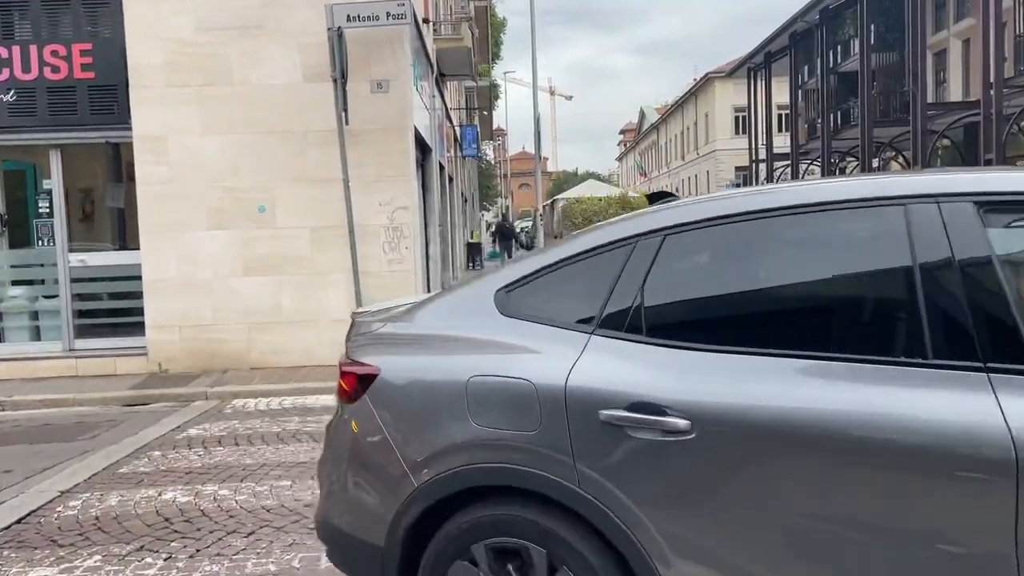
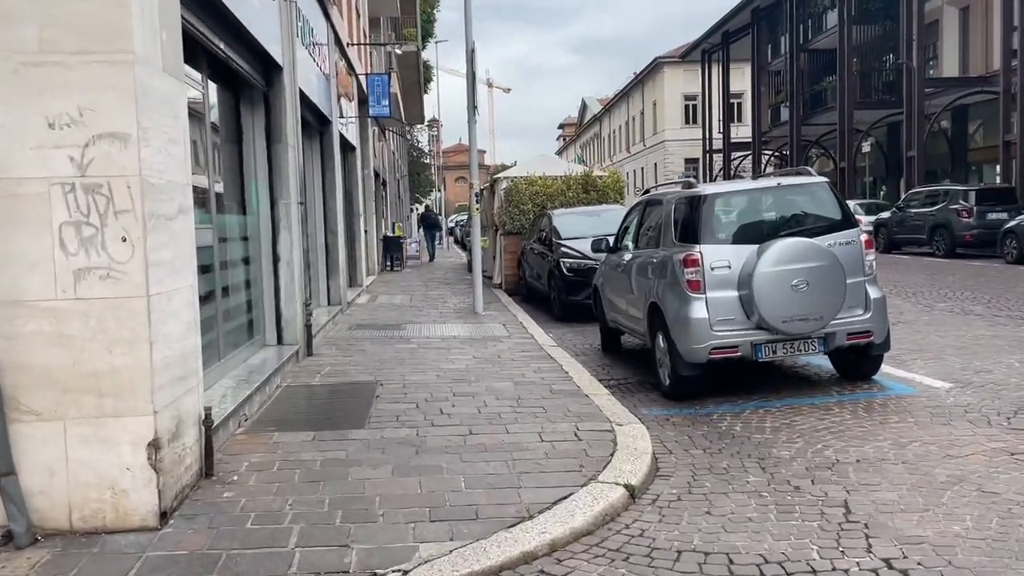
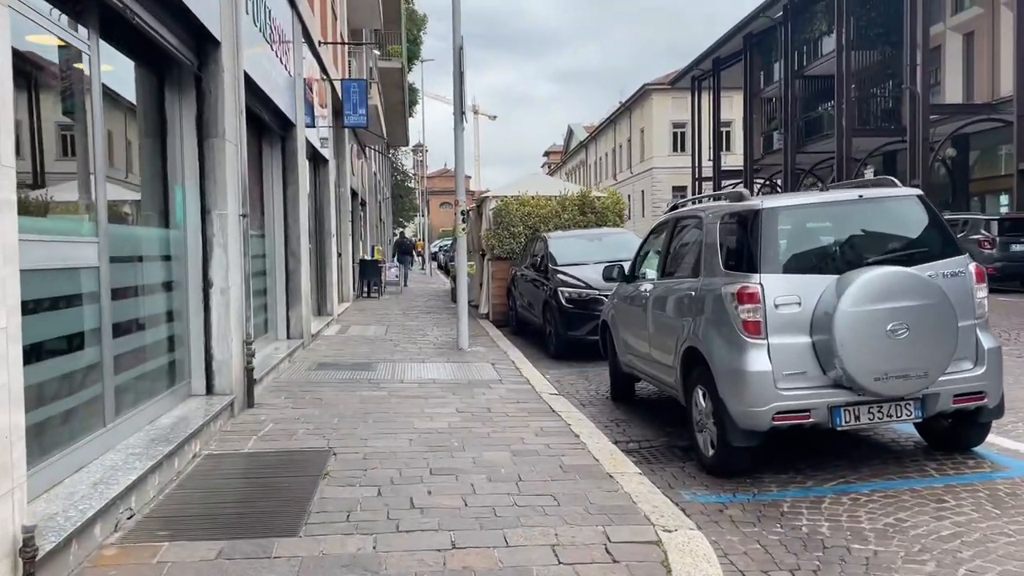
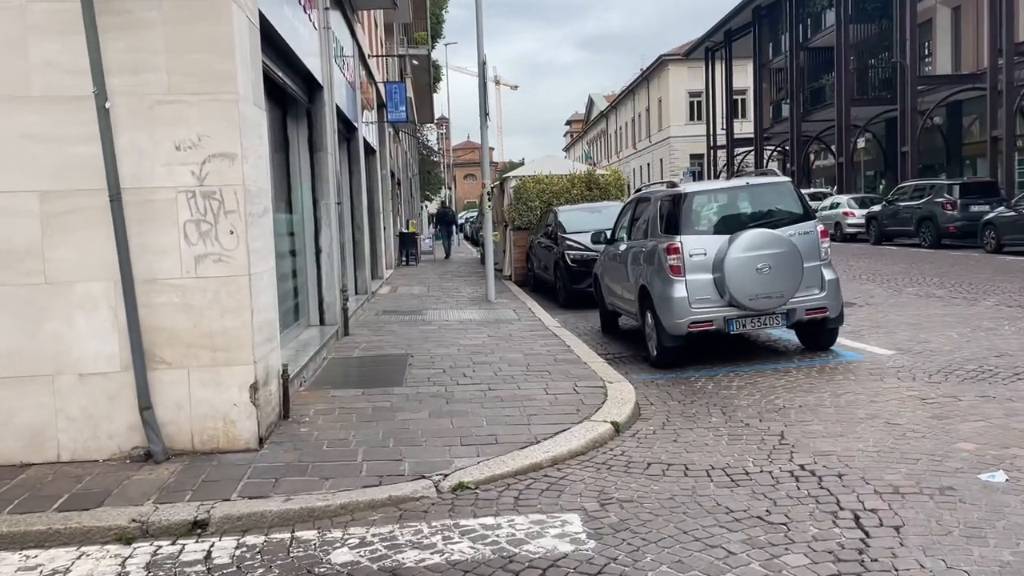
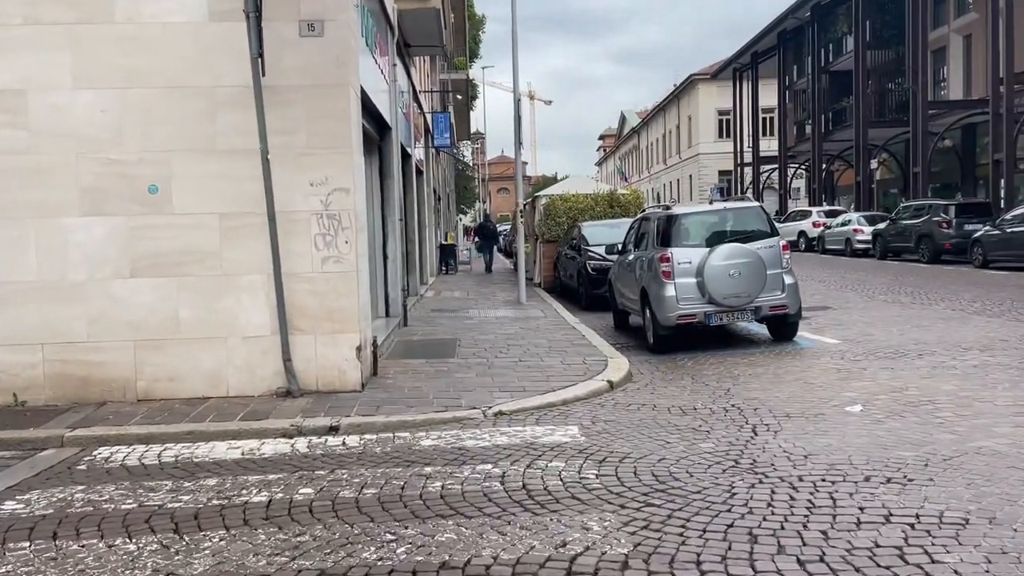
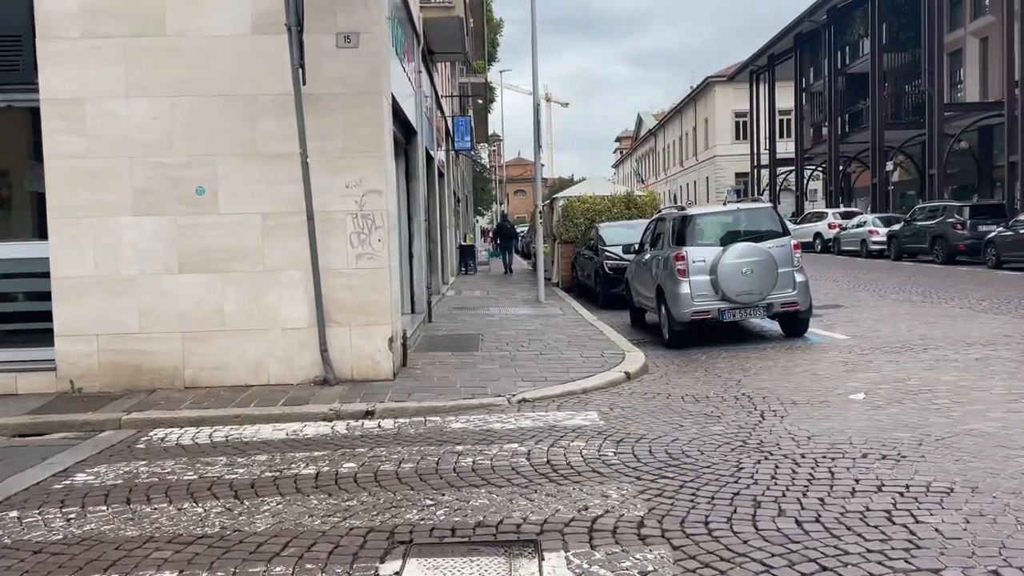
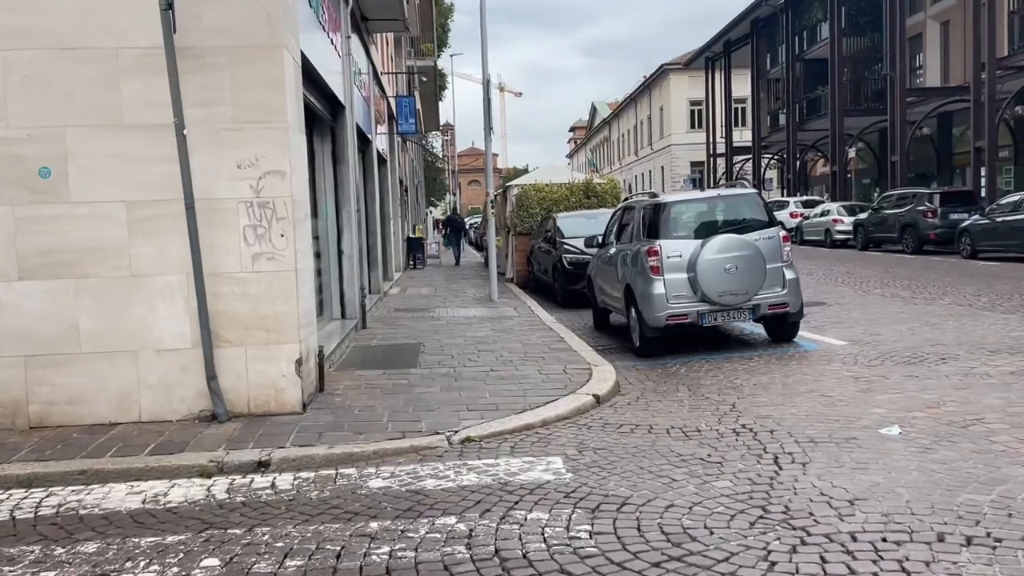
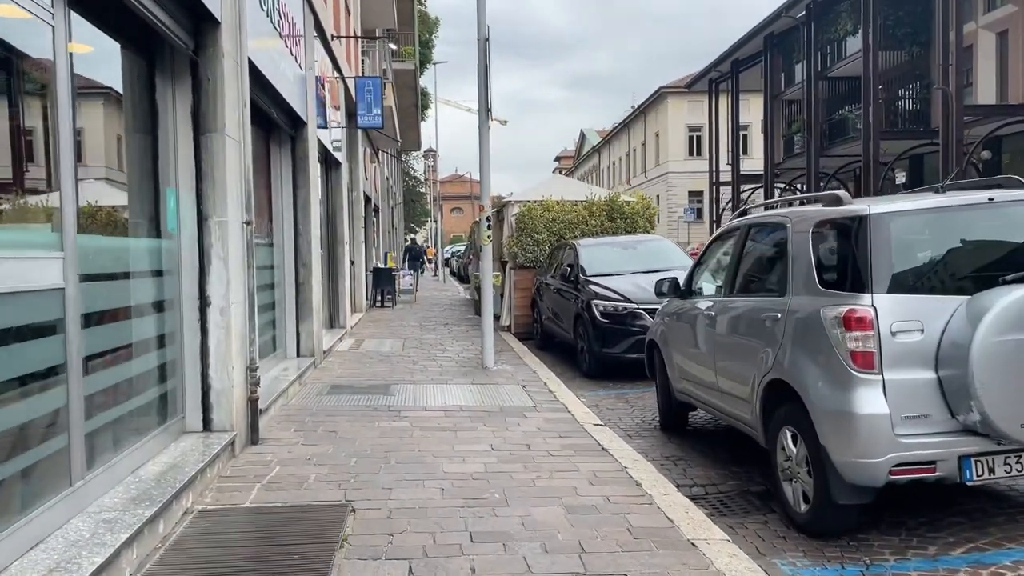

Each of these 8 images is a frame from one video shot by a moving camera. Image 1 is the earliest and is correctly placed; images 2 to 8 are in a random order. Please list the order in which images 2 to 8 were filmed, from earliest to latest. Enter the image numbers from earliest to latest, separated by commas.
6, 5, 7, 4, 2, 3, 8
